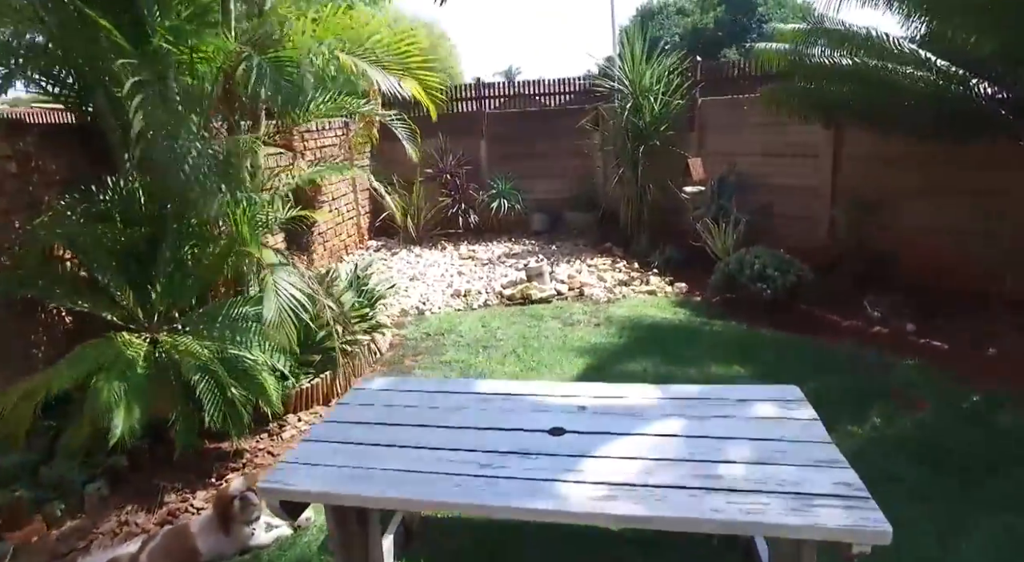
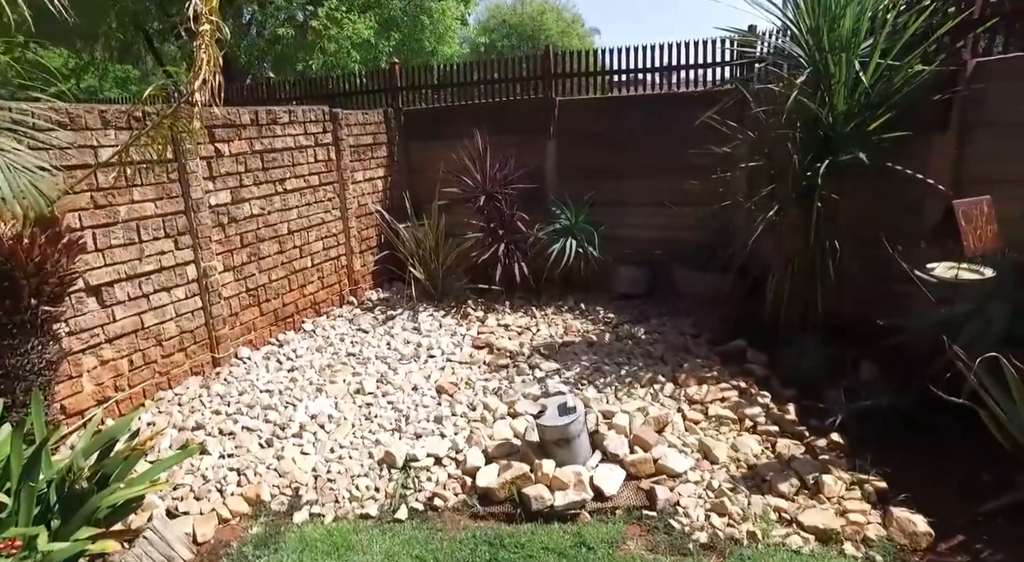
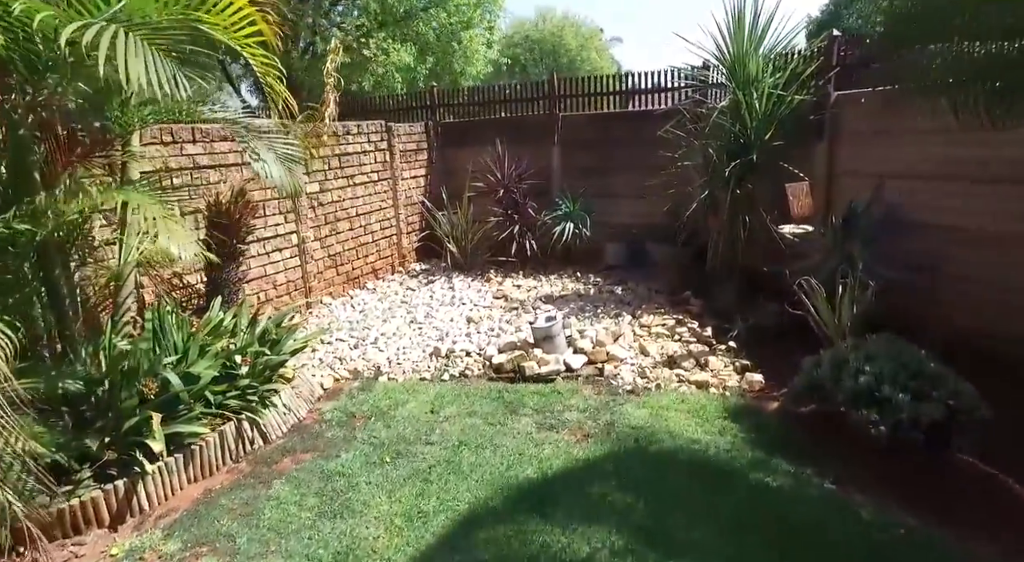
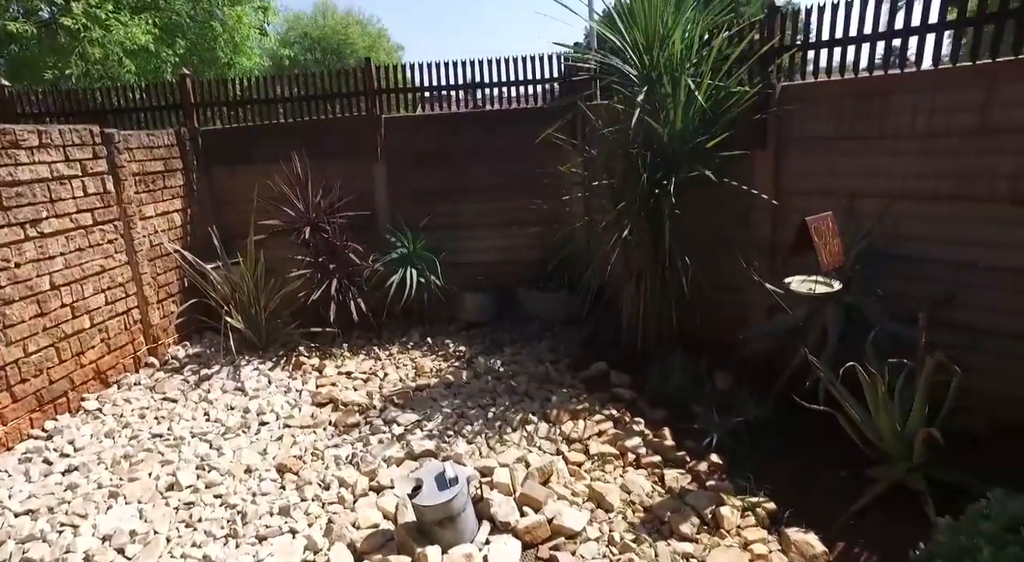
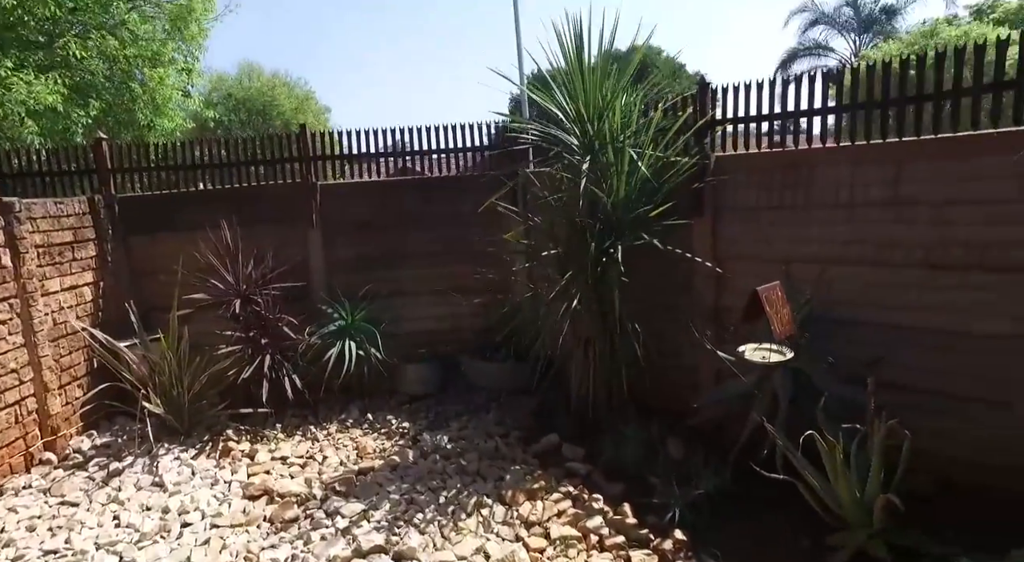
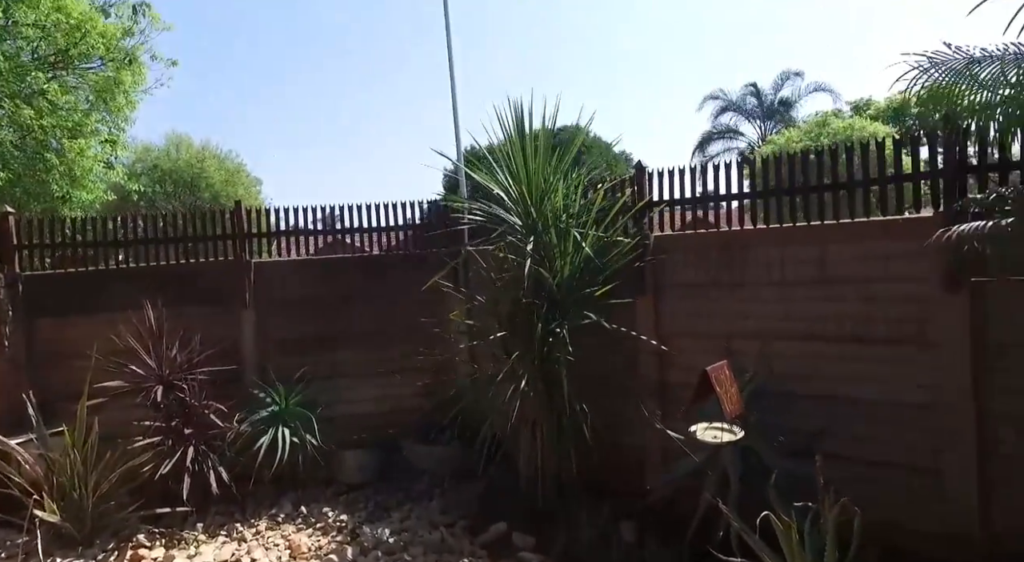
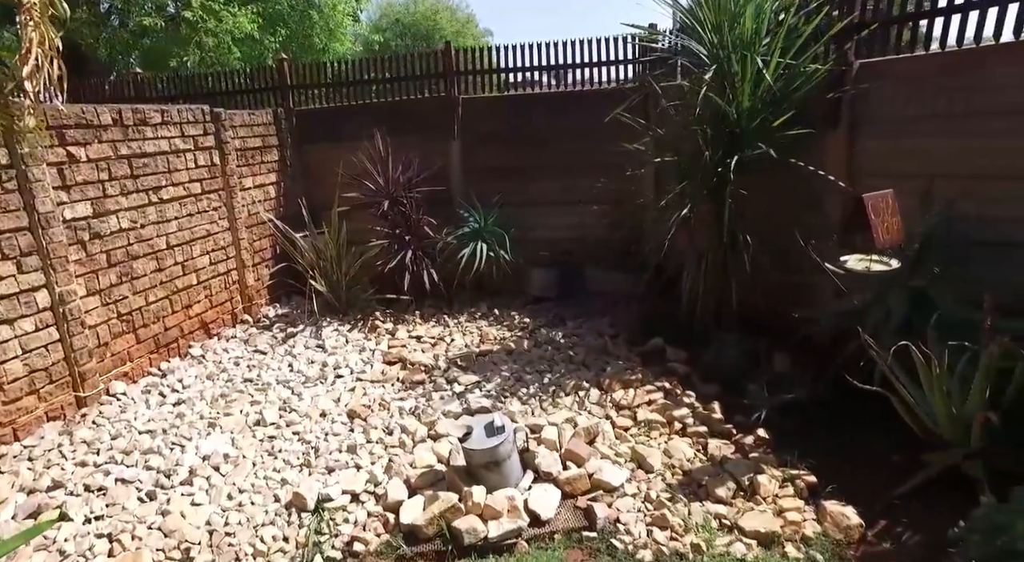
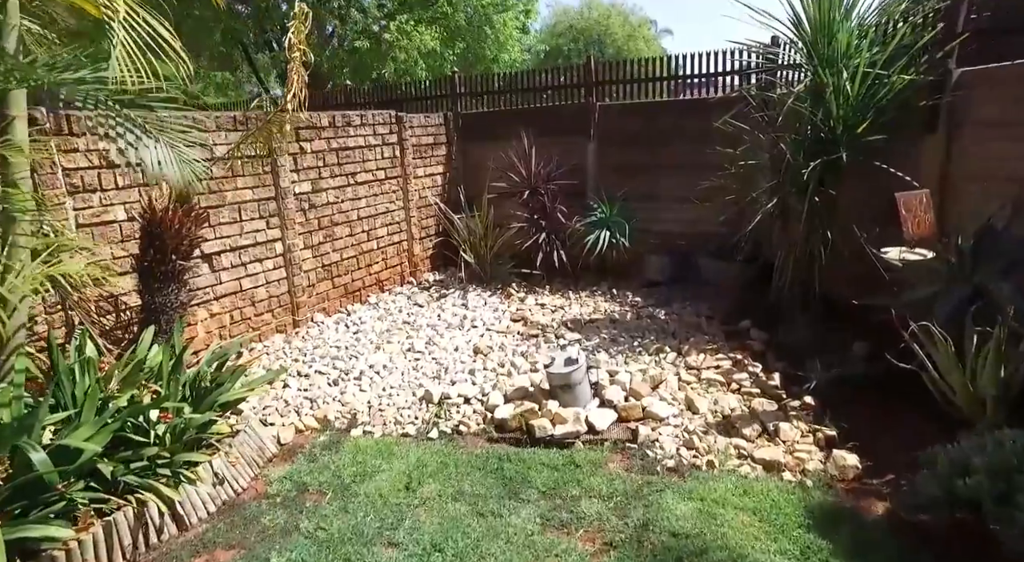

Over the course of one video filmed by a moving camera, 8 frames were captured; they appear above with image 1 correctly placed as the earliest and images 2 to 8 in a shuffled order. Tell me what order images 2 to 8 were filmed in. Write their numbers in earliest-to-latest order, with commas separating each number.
3, 8, 2, 7, 4, 5, 6
